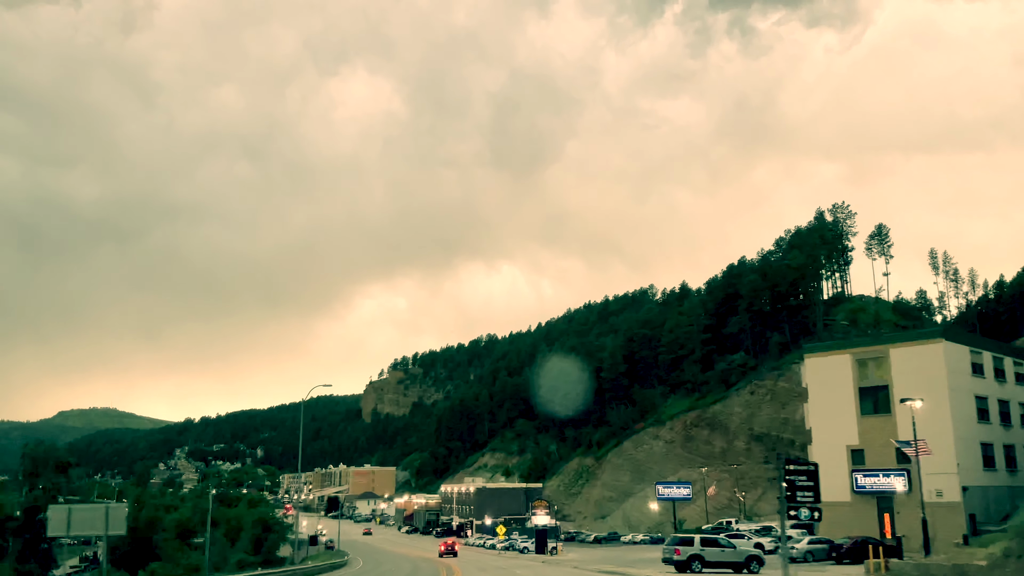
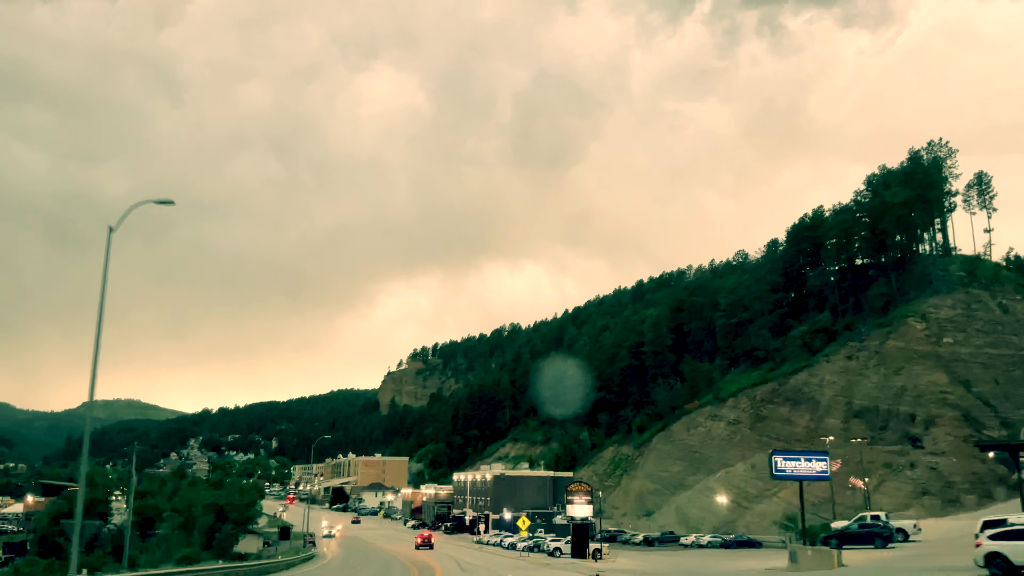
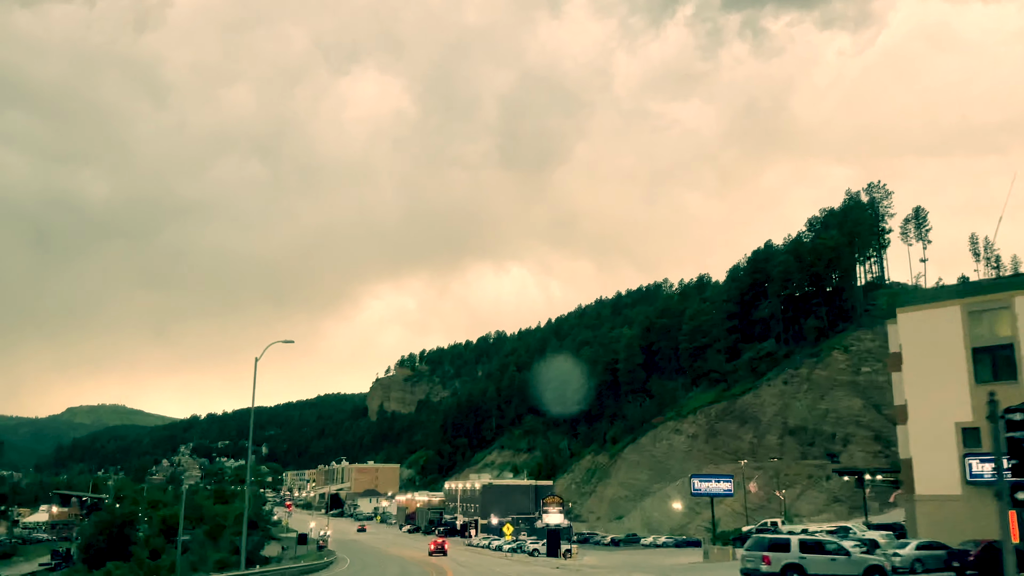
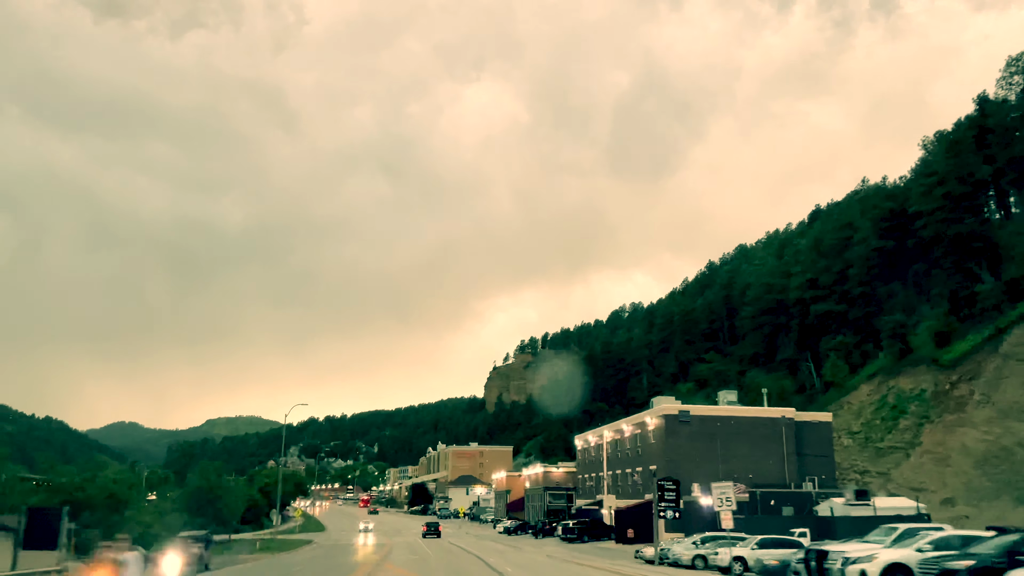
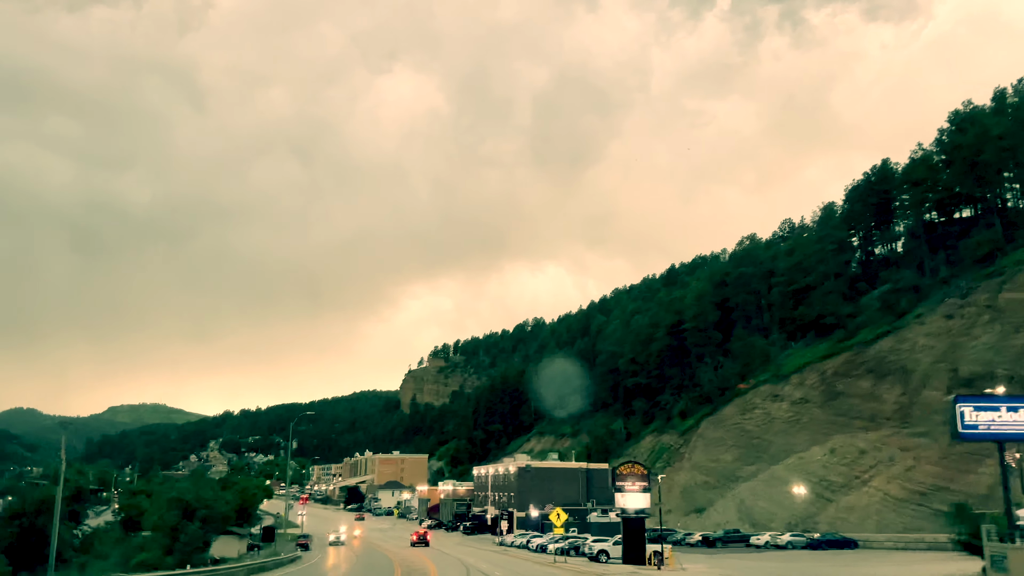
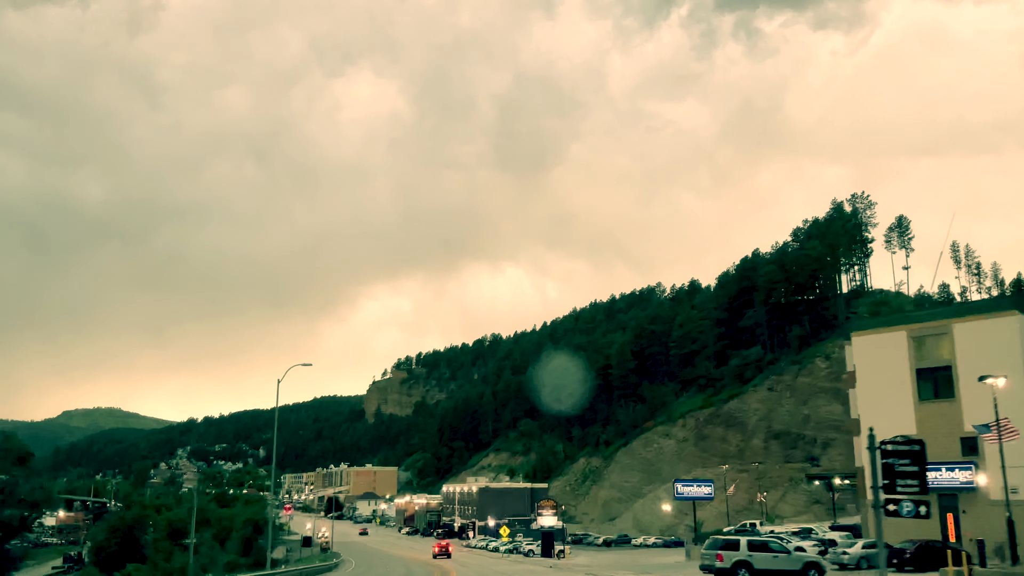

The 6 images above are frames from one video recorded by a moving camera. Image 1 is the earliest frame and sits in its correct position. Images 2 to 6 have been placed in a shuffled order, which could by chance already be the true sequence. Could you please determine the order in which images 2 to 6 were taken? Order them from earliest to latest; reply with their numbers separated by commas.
6, 3, 2, 5, 4
